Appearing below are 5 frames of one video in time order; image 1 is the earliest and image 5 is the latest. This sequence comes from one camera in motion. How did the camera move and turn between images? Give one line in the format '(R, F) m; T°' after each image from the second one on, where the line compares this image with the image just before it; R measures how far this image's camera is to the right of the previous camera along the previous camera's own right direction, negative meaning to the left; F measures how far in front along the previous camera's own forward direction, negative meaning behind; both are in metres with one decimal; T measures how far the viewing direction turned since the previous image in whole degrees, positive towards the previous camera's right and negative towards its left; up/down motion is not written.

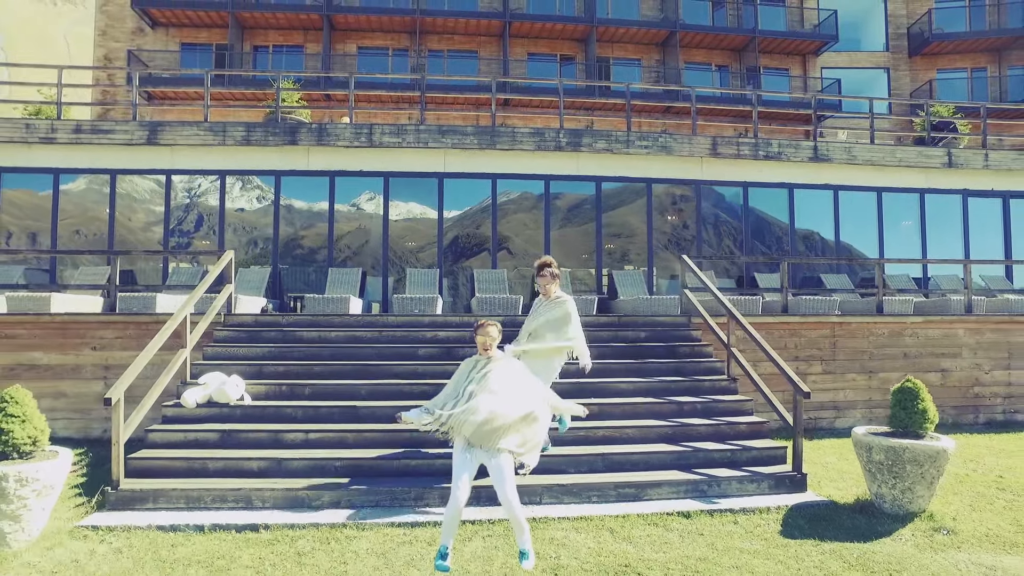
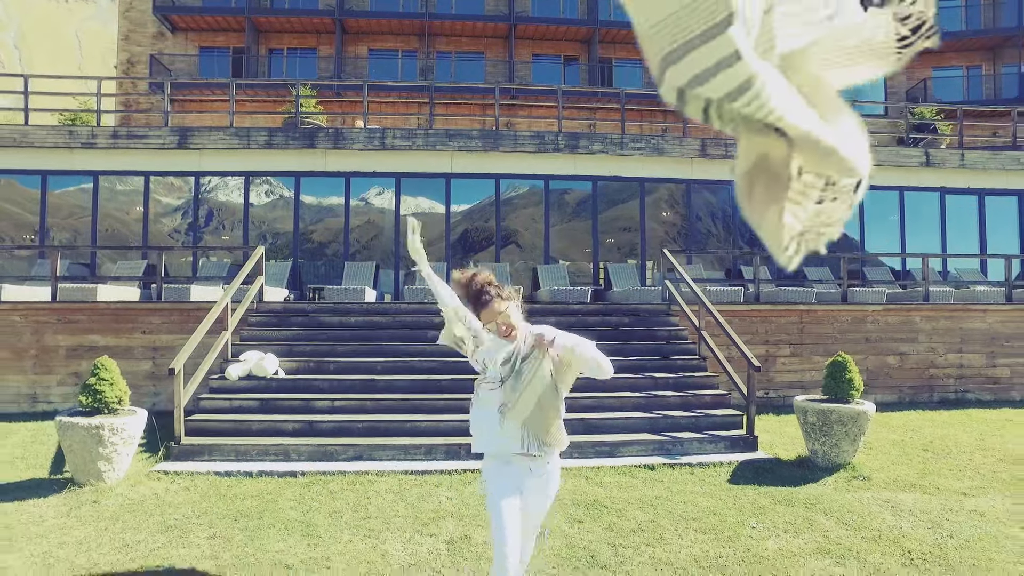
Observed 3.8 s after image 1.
(+0.2, -1.1) m; -1°
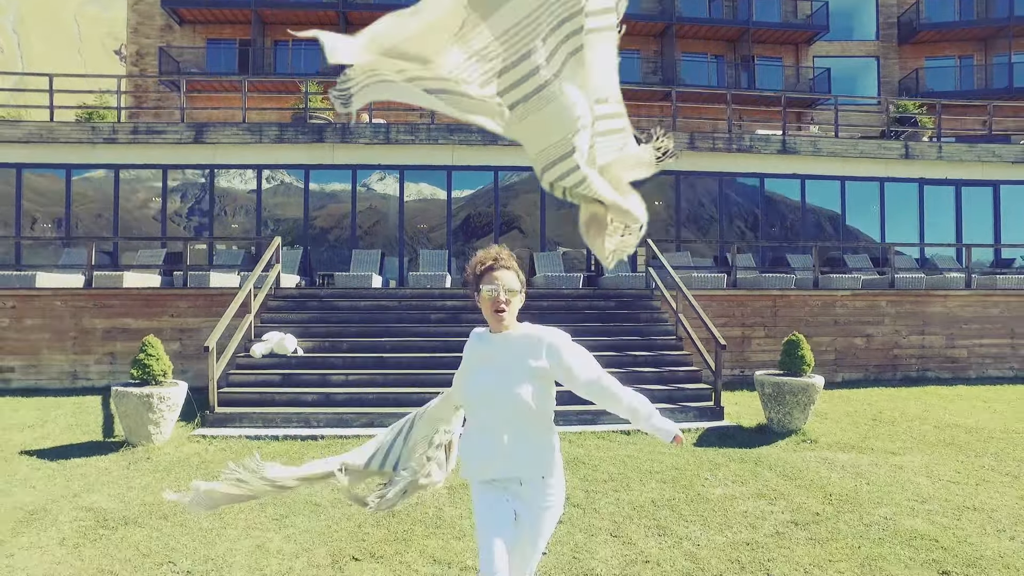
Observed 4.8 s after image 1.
(+0.1, -0.9) m; 0°
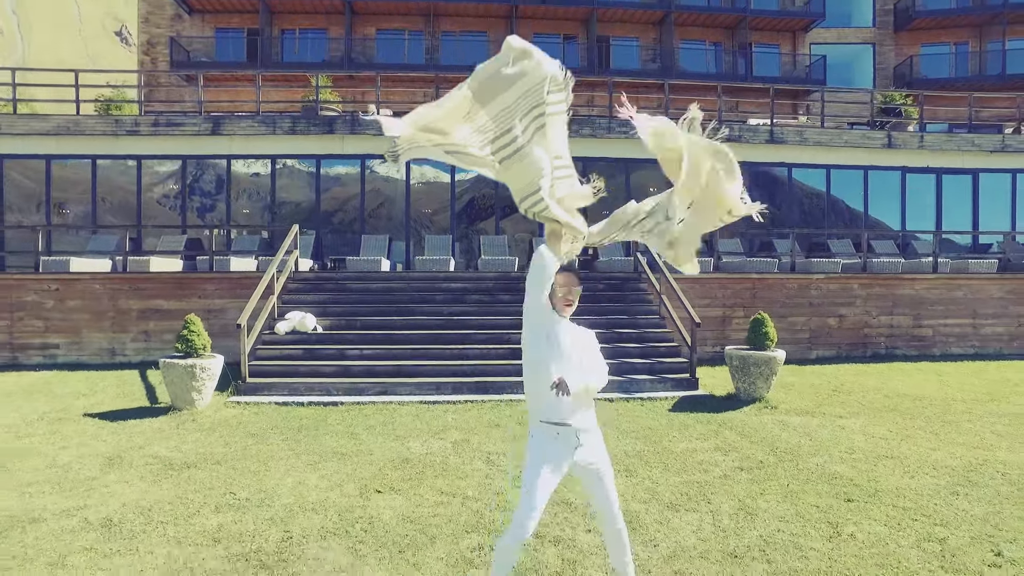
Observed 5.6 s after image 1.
(+0.1, -0.9) m; 0°
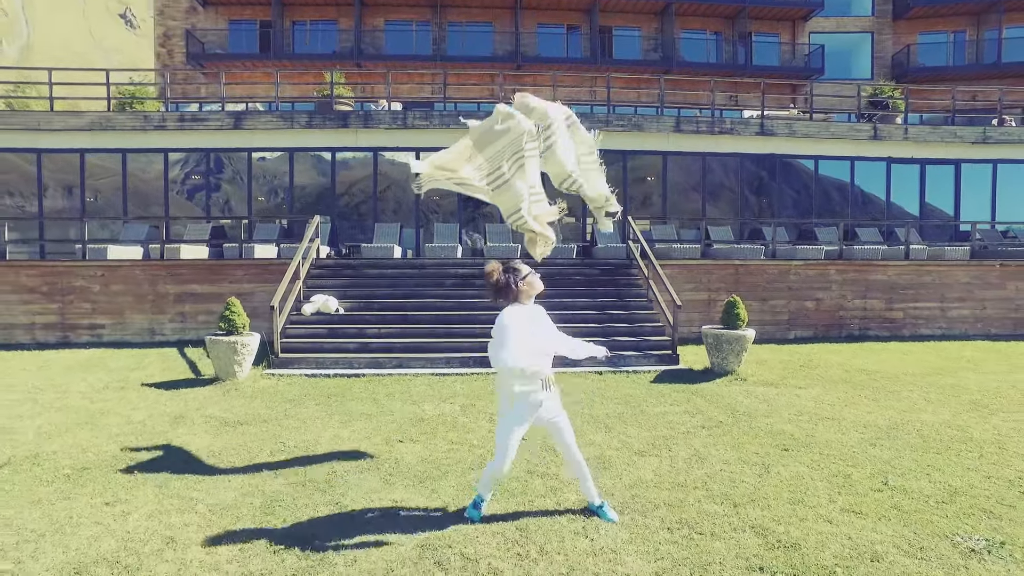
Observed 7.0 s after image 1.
(+0.1, -1.1) m; -1°
